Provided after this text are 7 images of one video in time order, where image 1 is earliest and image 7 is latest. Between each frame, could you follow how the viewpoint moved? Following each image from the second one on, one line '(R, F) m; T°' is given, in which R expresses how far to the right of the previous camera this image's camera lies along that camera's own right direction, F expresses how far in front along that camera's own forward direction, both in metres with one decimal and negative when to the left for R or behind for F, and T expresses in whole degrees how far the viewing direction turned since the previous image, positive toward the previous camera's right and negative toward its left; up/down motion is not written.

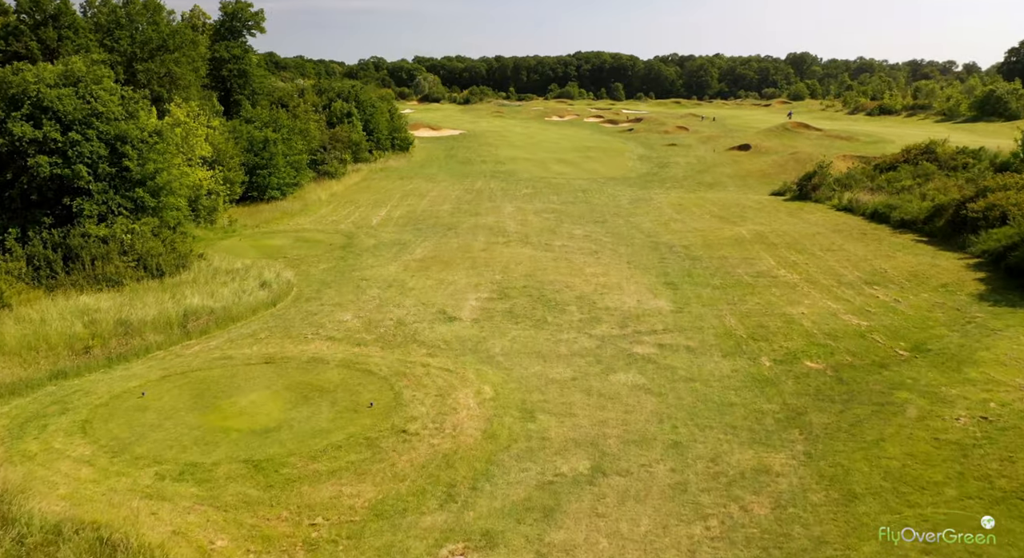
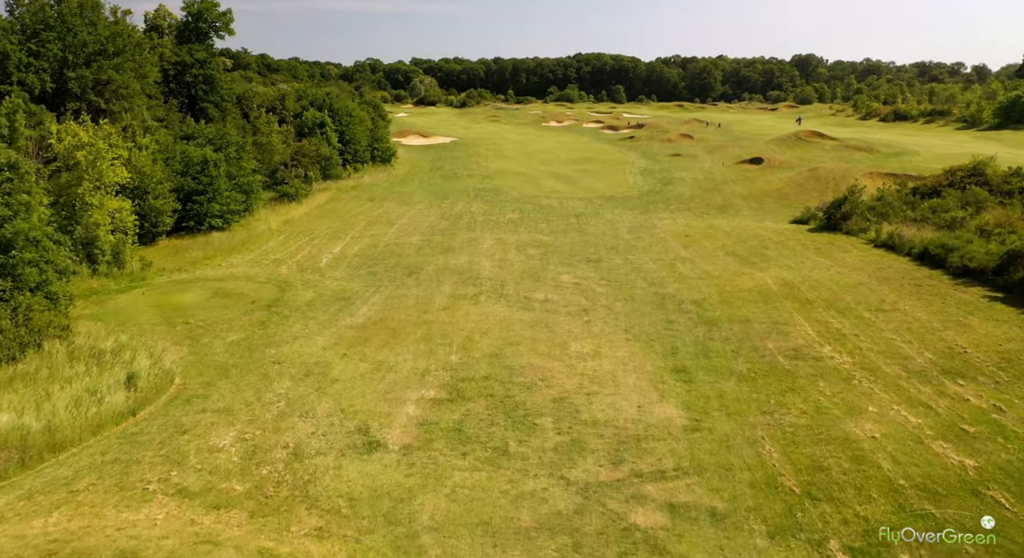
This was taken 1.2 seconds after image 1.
(+1.0, +4.8) m; 0°
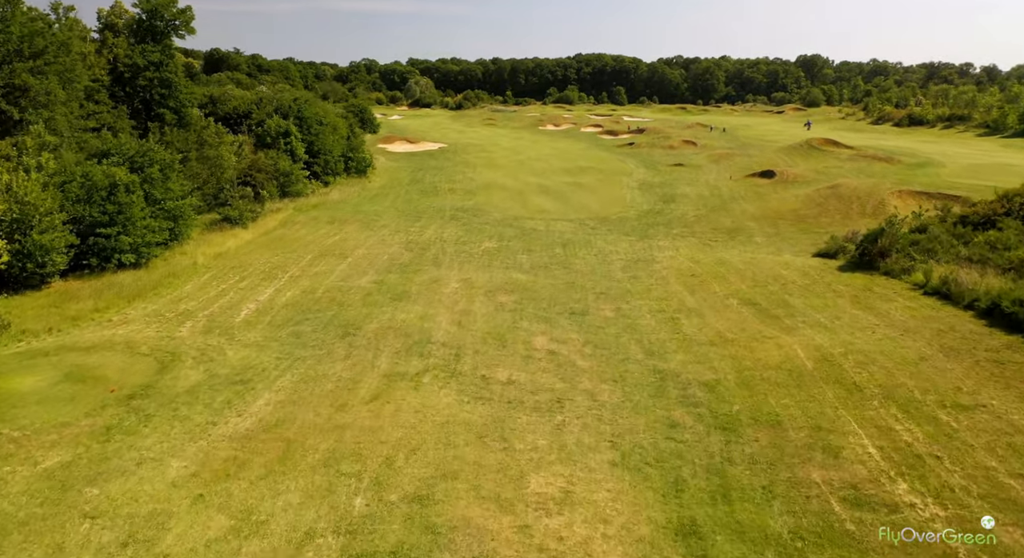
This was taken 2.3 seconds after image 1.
(+1.2, +4.9) m; 0°
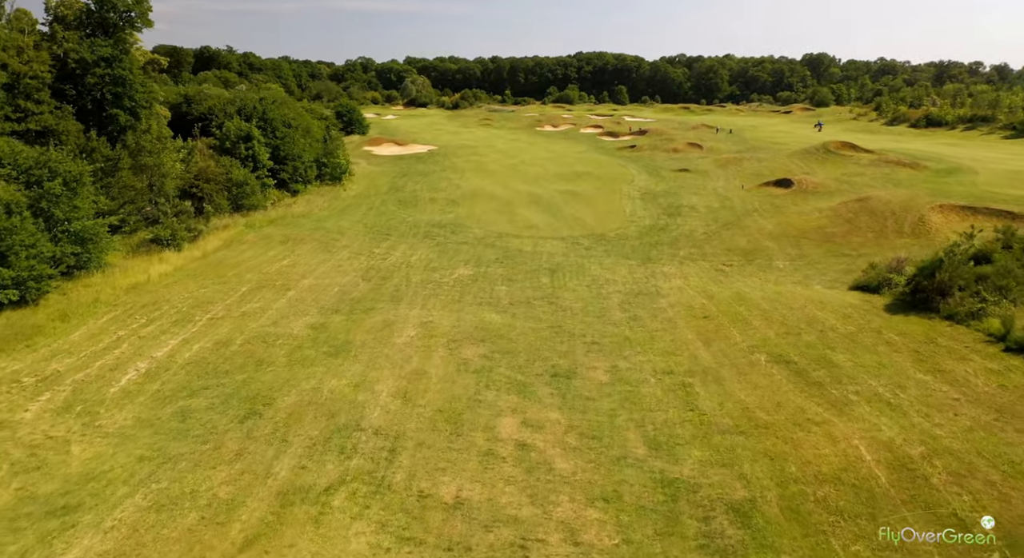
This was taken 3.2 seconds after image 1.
(+0.9, +4.7) m; 0°
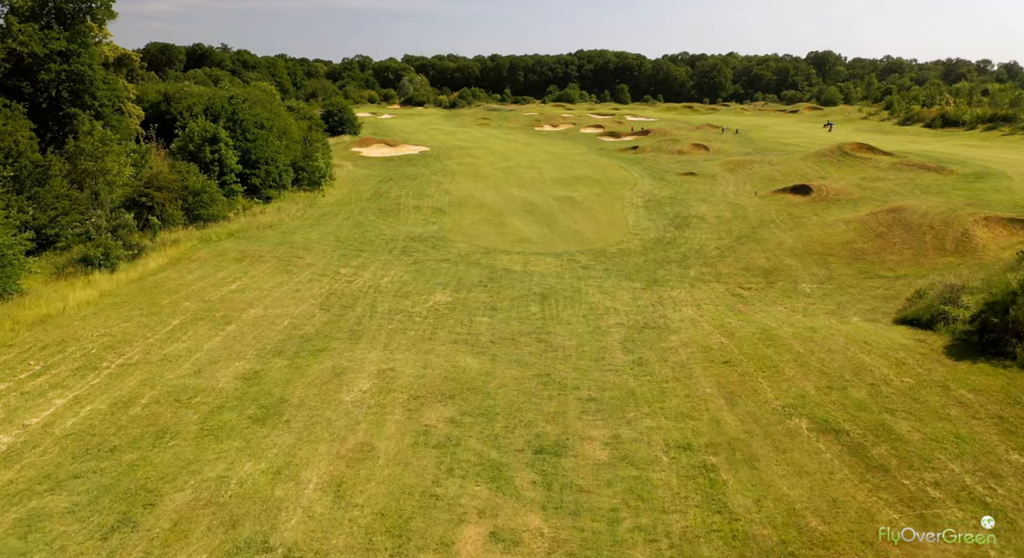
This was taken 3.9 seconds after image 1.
(+0.6, +3.7) m; 0°
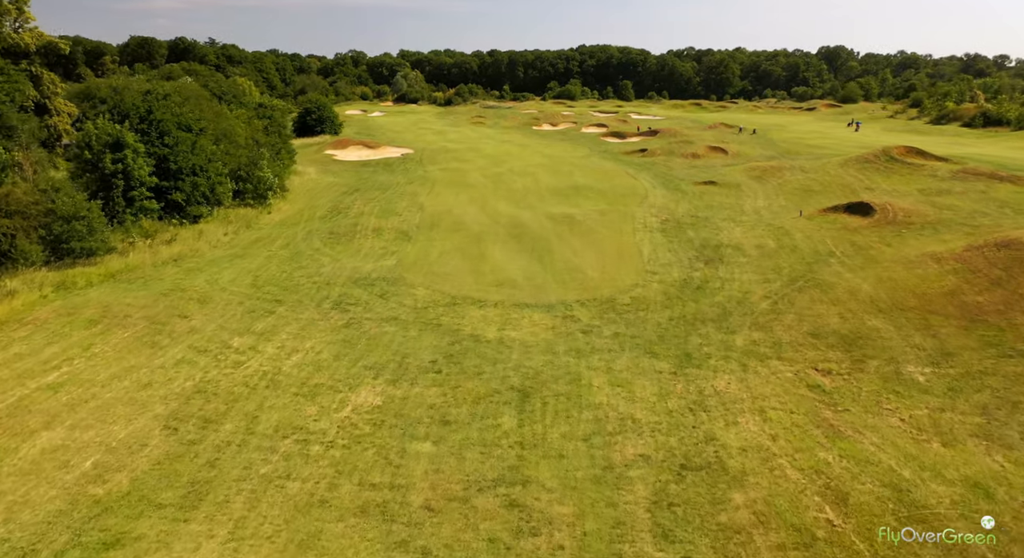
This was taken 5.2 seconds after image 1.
(+0.9, +8.0) m; 0°
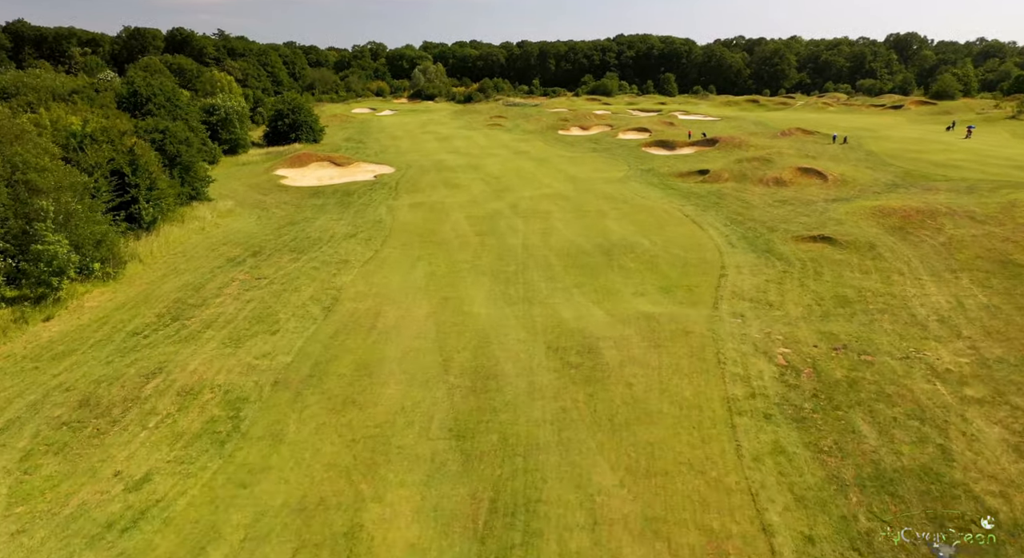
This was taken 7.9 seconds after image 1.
(+1.9, +17.7) m; -3°
